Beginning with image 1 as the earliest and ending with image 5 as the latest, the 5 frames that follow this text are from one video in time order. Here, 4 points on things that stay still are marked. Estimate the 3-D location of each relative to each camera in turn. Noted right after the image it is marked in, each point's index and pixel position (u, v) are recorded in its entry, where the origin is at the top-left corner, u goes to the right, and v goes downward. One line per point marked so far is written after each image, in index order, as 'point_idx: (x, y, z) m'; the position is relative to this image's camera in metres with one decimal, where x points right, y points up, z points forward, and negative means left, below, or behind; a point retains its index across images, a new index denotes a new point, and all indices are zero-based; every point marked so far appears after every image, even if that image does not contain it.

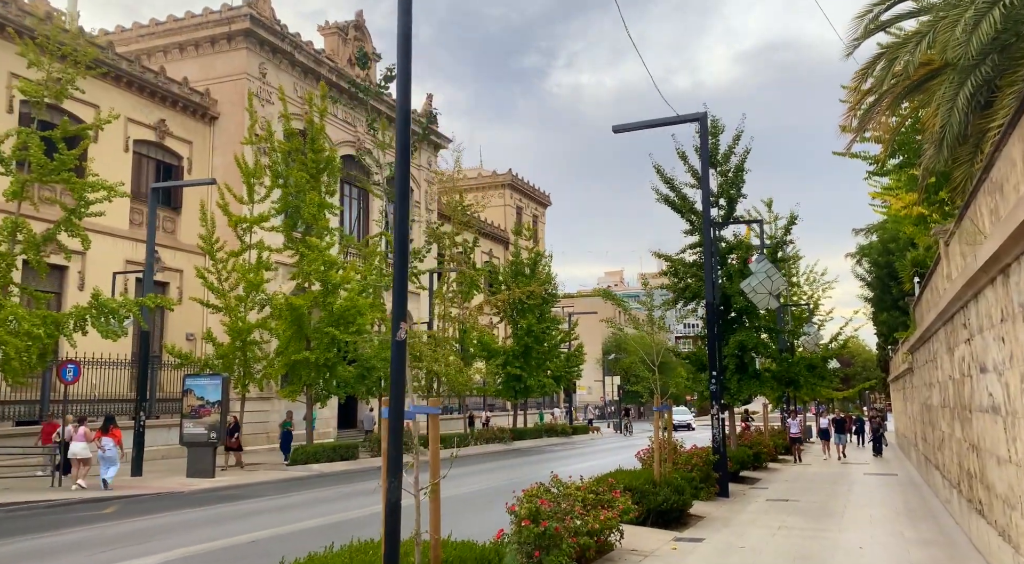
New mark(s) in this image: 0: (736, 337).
0: (+5.1, -1.3, +19.3) m
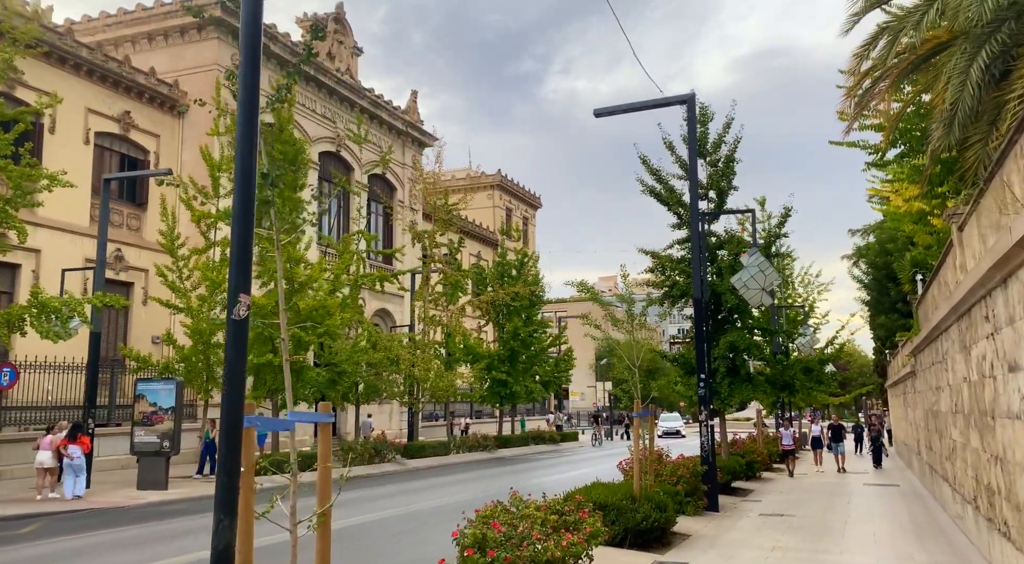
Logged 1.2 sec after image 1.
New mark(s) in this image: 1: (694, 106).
0: (+4.6, -1.2, +18.1) m
1: (+3.5, +3.4, +16.1) m
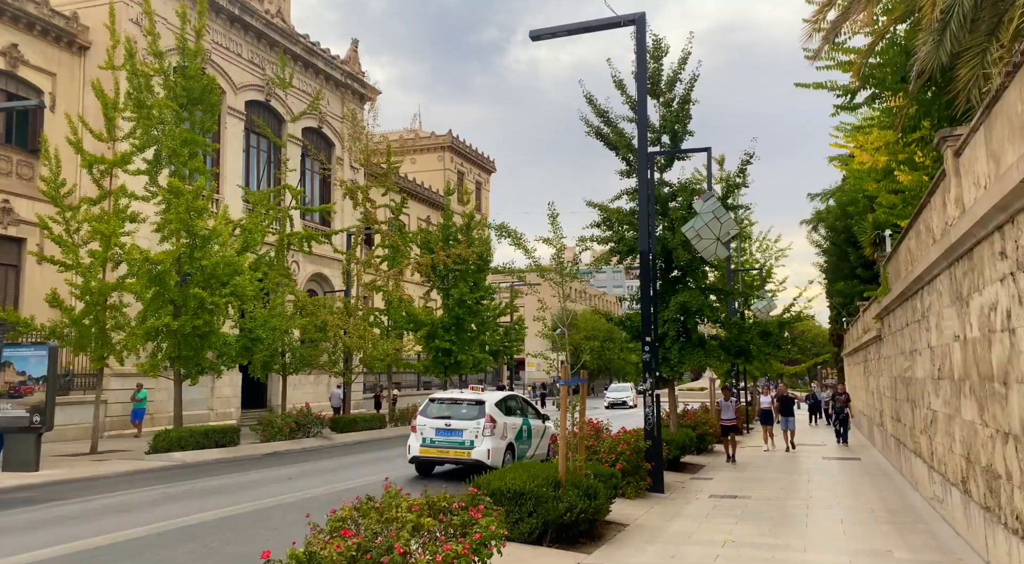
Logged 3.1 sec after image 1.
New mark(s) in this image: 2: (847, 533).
0: (+3.2, -0.3, +16.2) m
1: (+2.2, +4.2, +14.1) m
2: (+3.8, -2.8, +9.5) m
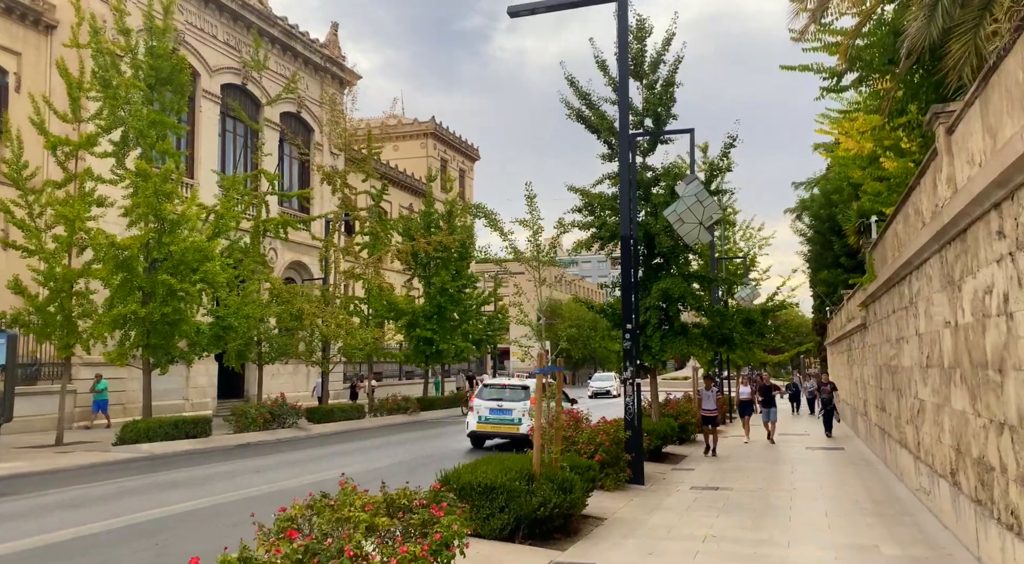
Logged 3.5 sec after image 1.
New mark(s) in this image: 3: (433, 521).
0: (+2.8, -0.1, +15.9) m
1: (+1.8, +4.4, +13.6) m
2: (+3.5, -2.7, +9.1) m
3: (-0.5, -1.6, +5.5) m
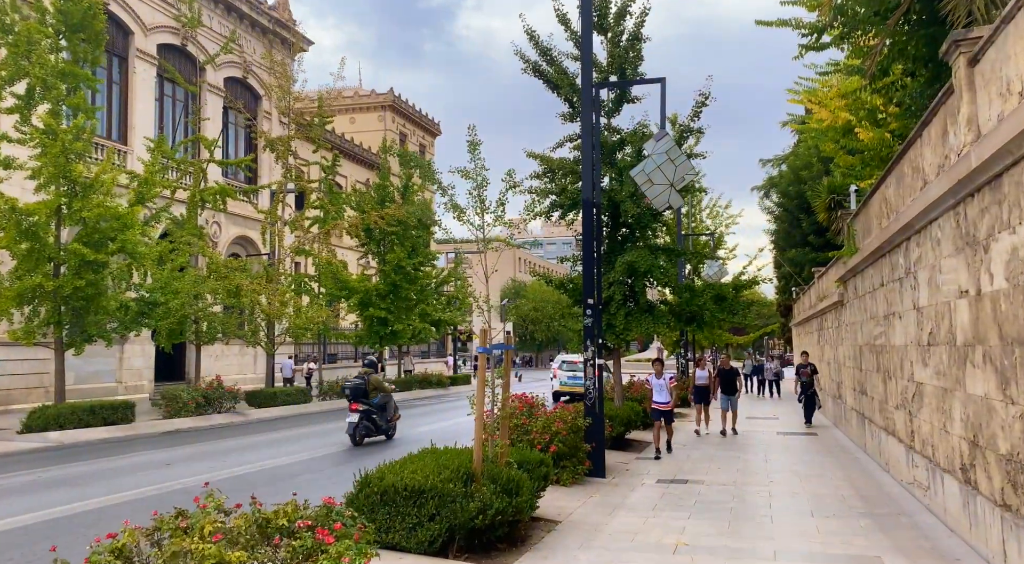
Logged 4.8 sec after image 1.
0: (+1.9, +0.4, +14.5) m
1: (+1.1, +4.8, +12.1) m
2: (+2.9, -2.3, +7.9) m
3: (-0.9, -1.3, +4.1) m
